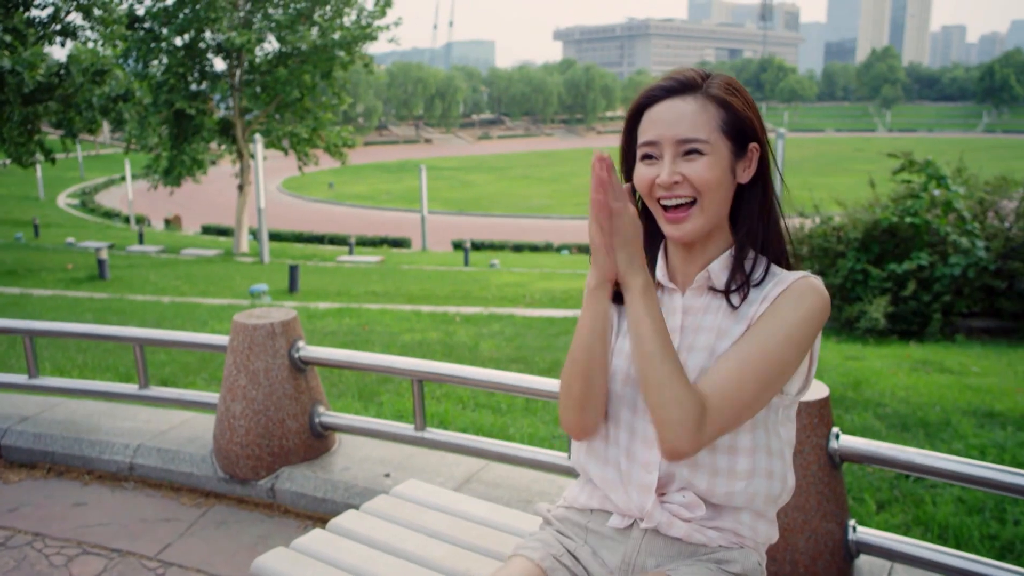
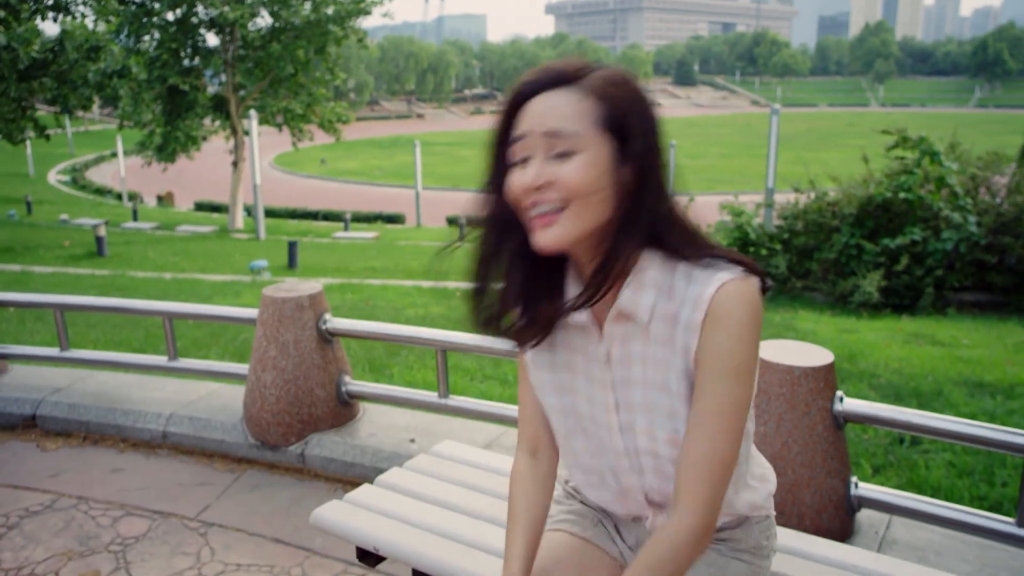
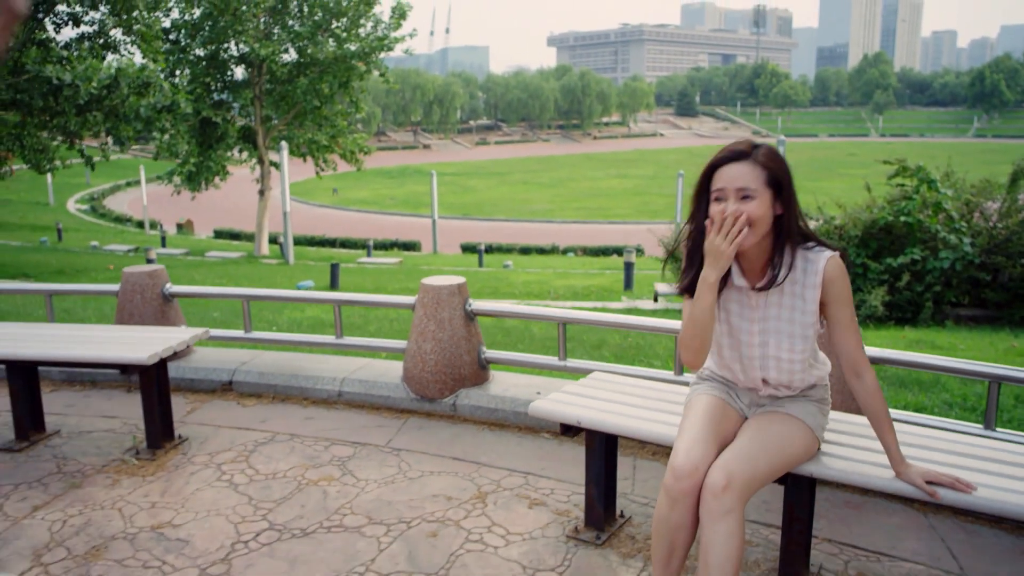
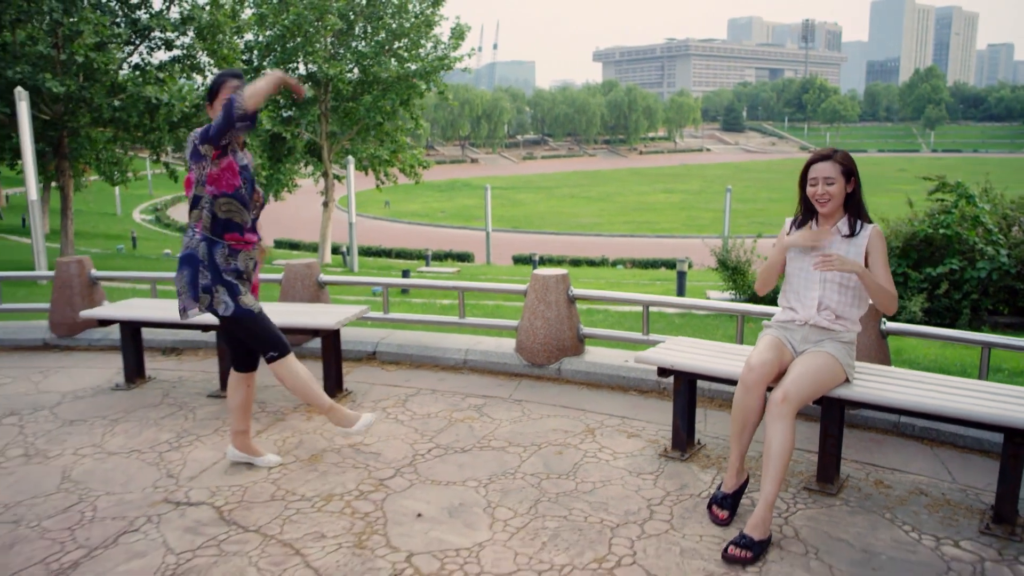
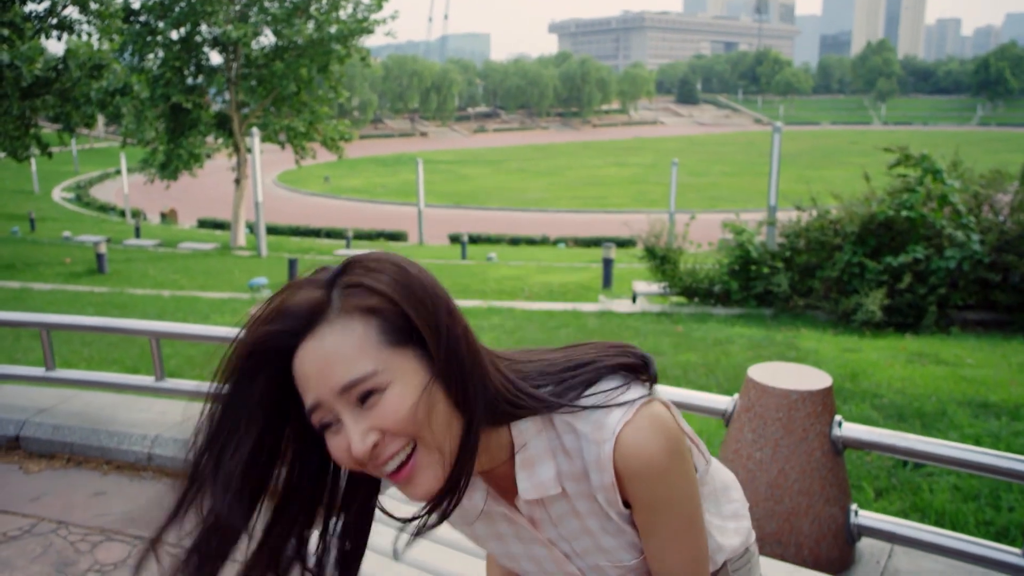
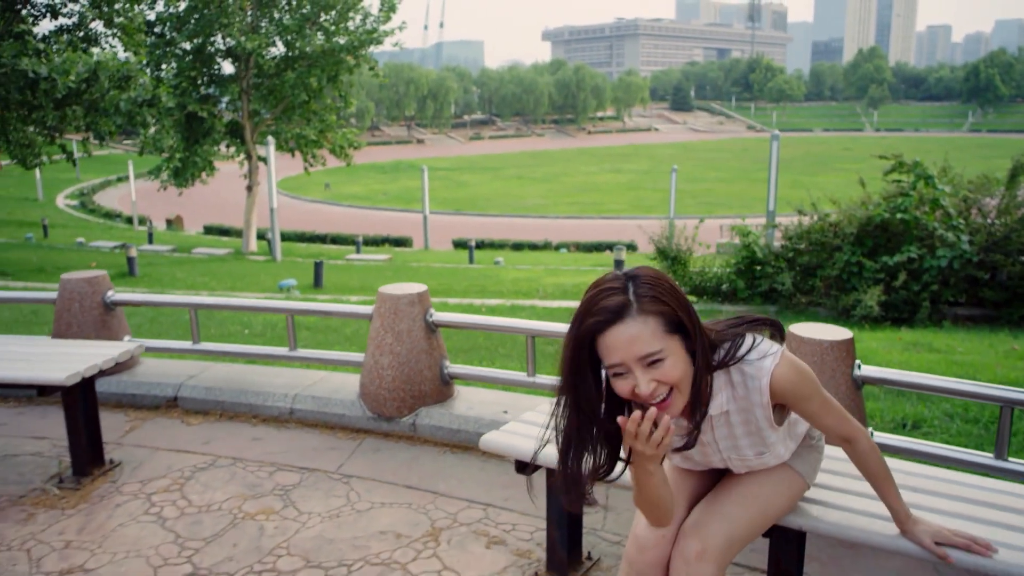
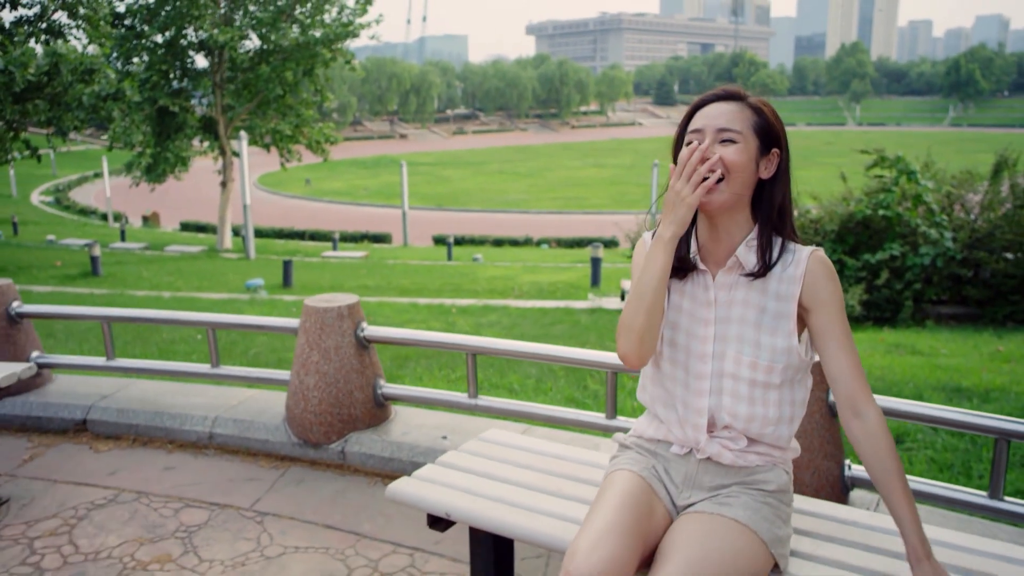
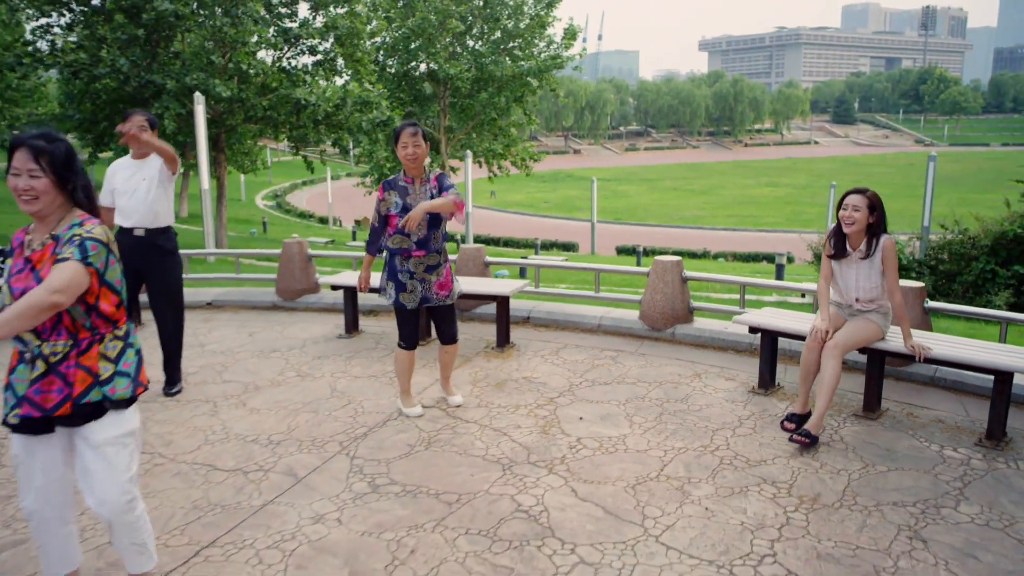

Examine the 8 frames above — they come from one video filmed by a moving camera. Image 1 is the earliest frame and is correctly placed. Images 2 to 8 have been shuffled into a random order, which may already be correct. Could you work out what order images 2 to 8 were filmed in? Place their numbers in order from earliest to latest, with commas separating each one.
5, 2, 7, 6, 3, 4, 8
